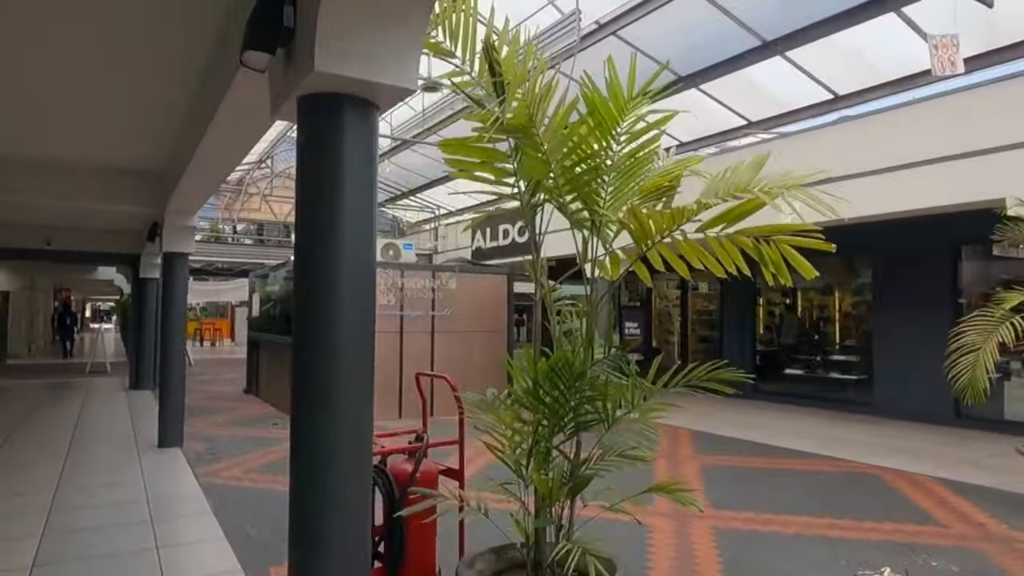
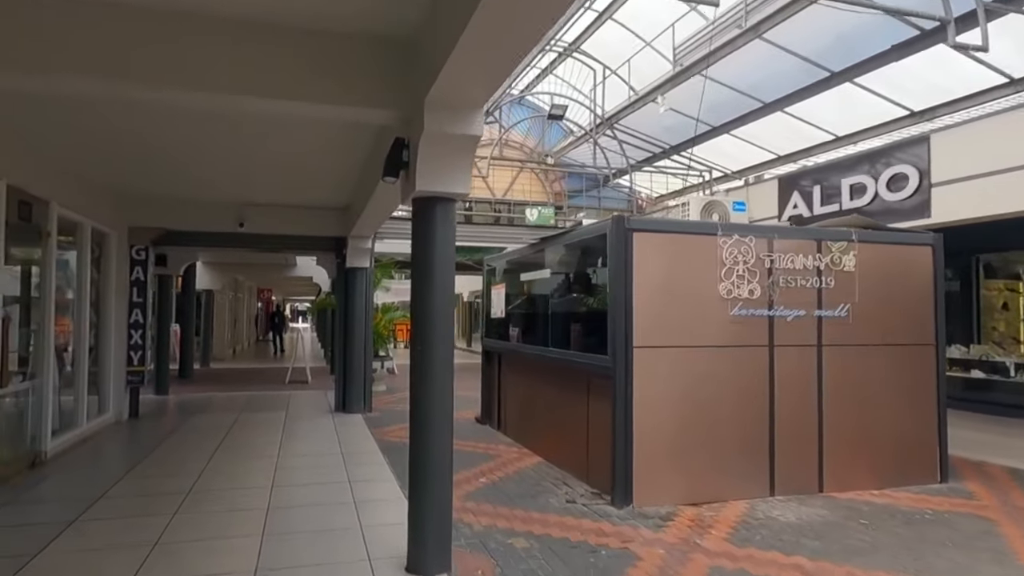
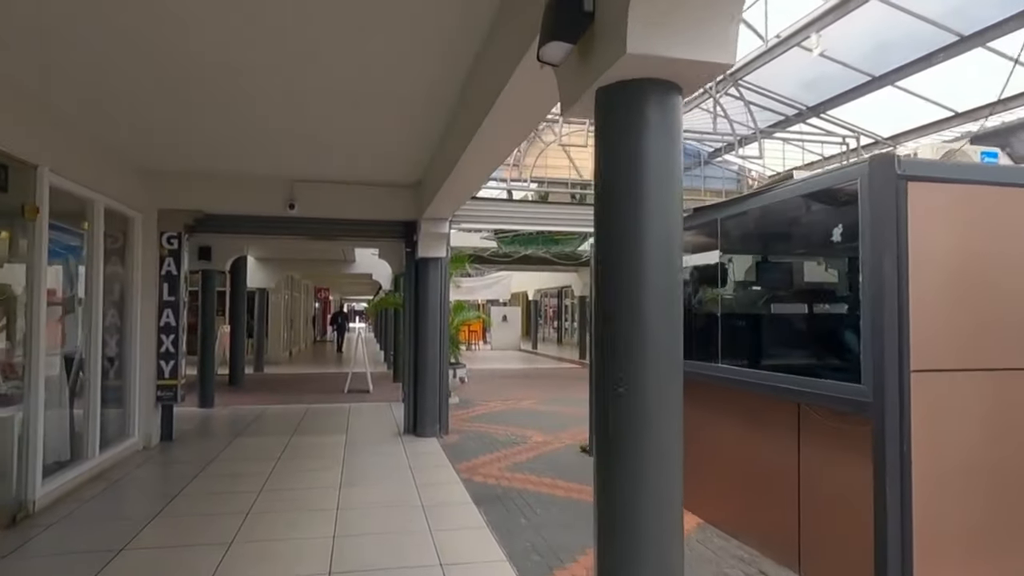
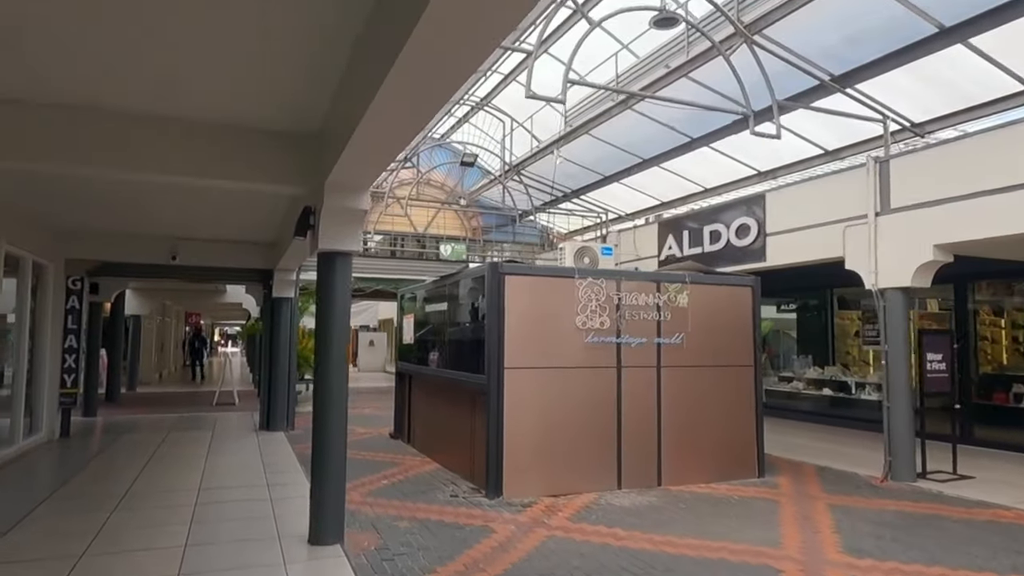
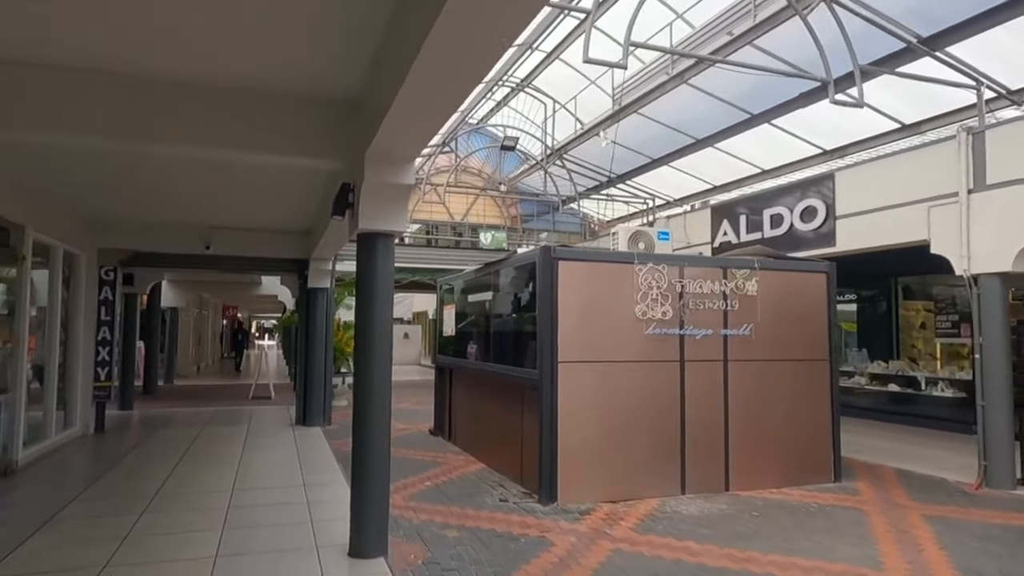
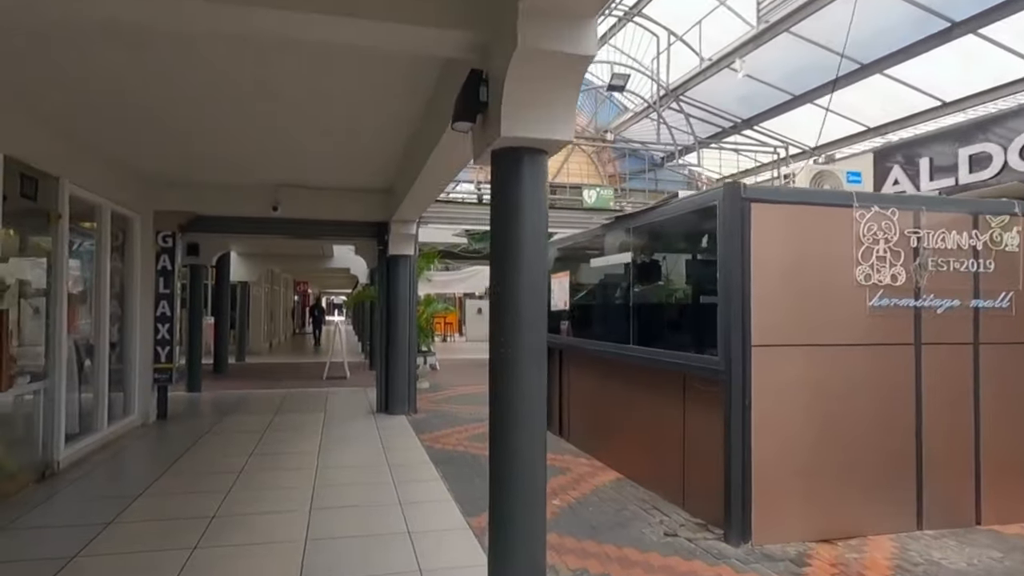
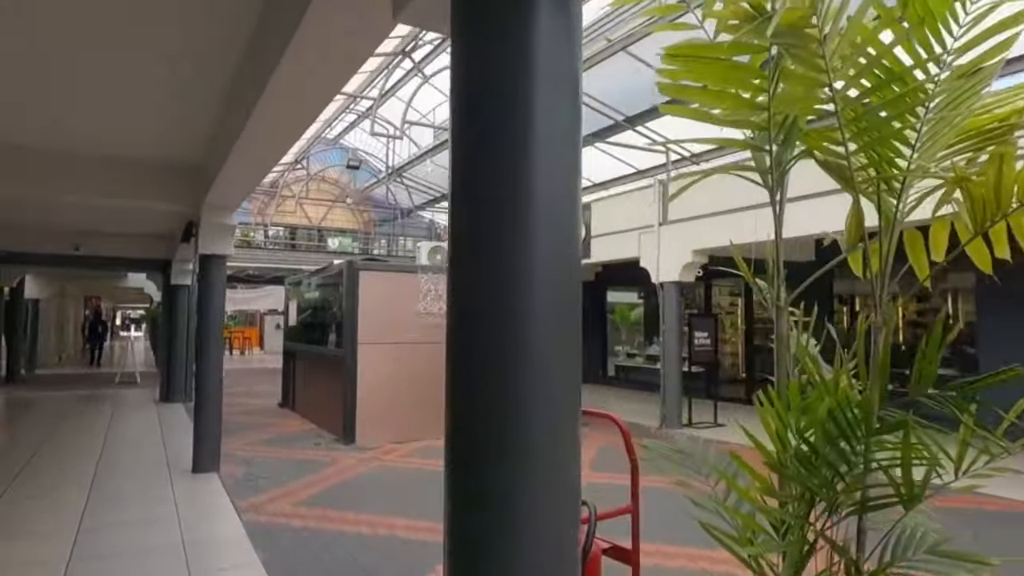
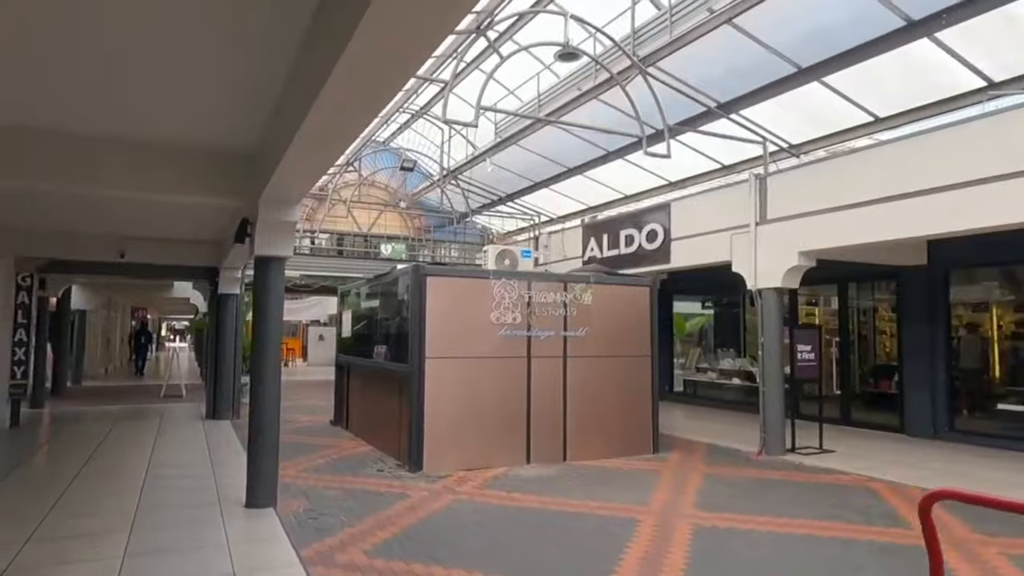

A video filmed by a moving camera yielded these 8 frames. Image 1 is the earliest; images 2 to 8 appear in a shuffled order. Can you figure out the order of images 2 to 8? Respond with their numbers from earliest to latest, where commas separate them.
7, 8, 4, 5, 2, 6, 3
